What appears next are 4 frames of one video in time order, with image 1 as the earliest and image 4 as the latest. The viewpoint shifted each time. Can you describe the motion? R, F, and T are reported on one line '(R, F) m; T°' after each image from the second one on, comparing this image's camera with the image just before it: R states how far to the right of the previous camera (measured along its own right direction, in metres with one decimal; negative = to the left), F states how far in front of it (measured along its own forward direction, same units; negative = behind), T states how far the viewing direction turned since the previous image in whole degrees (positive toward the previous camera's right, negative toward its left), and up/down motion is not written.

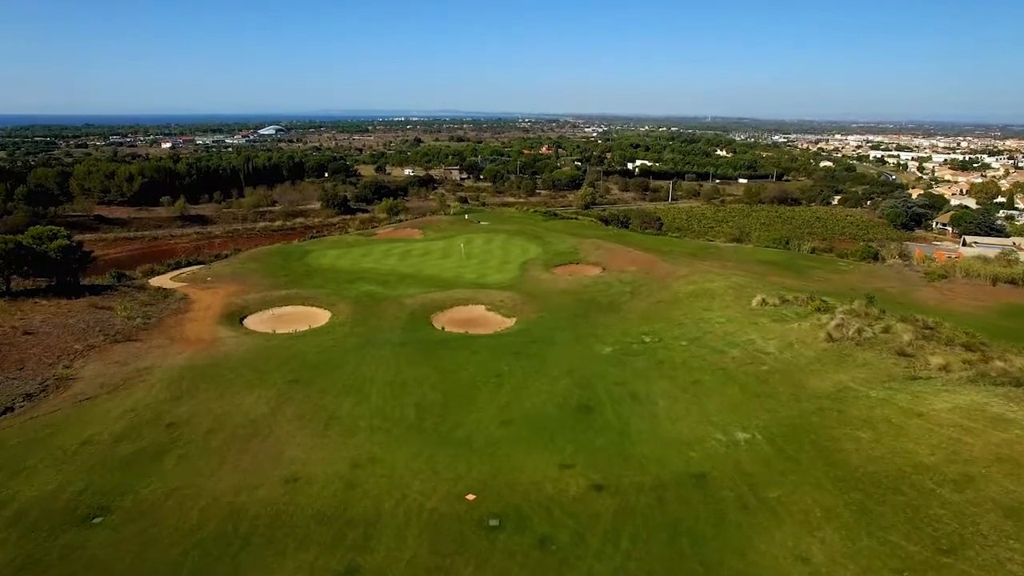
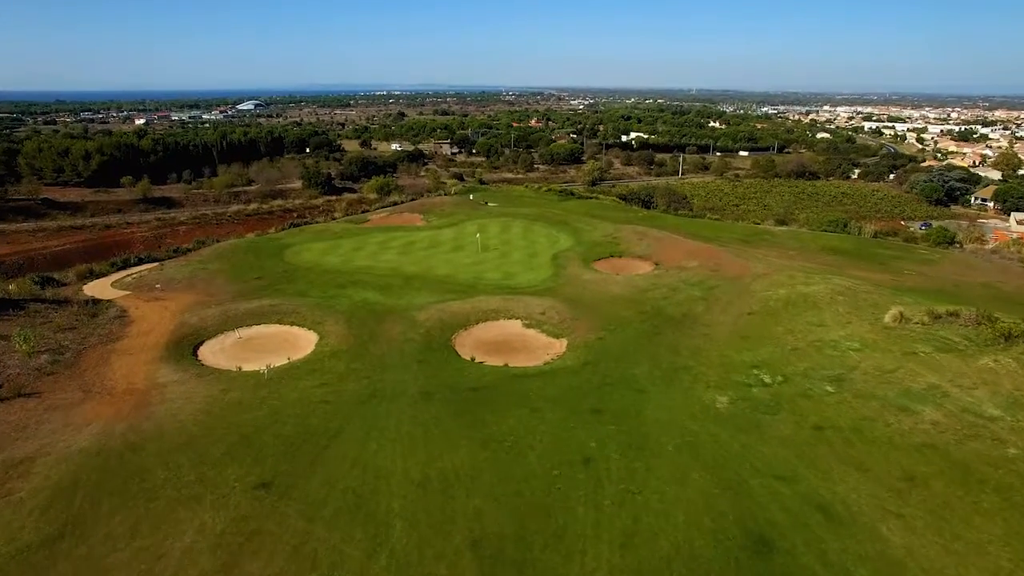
(-2.6, +9.5) m; +1°
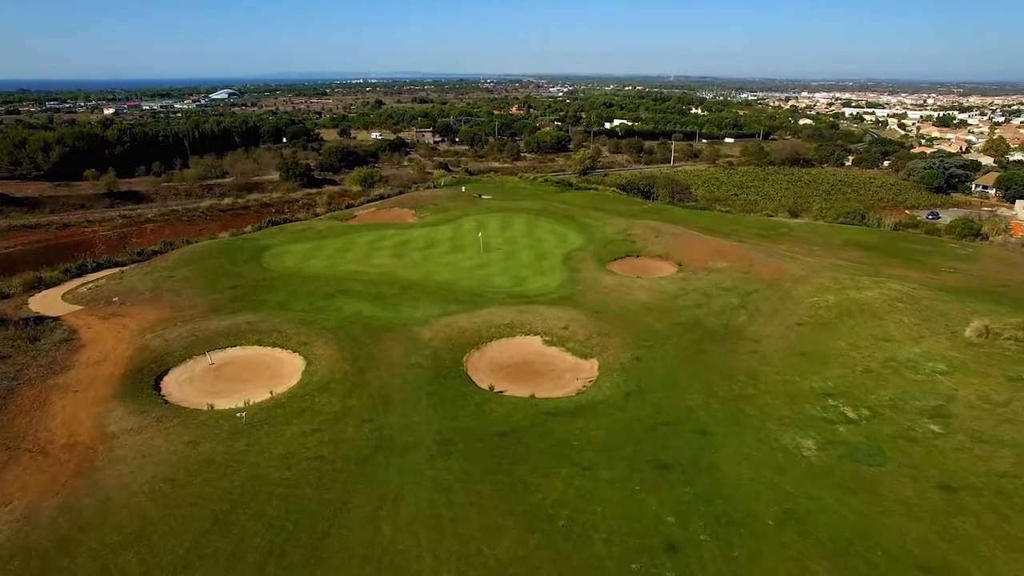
(-1.4, +4.1) m; +2°
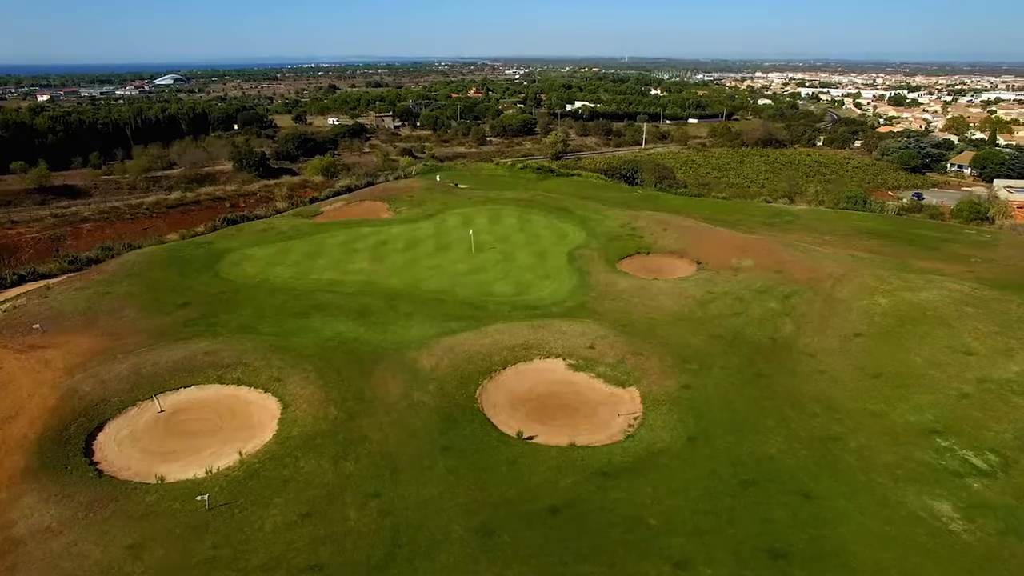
(-1.8, +4.4) m; +3°
